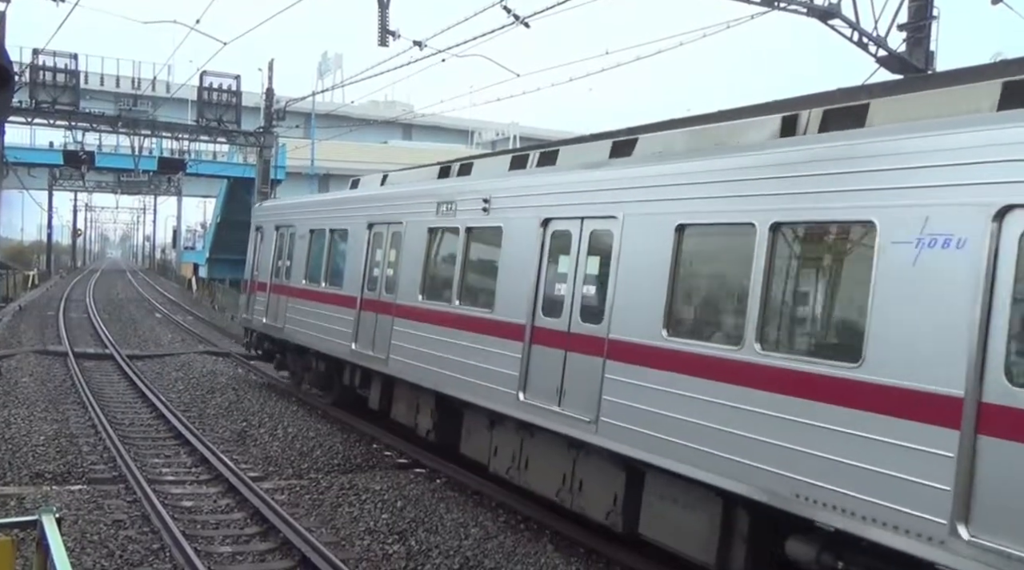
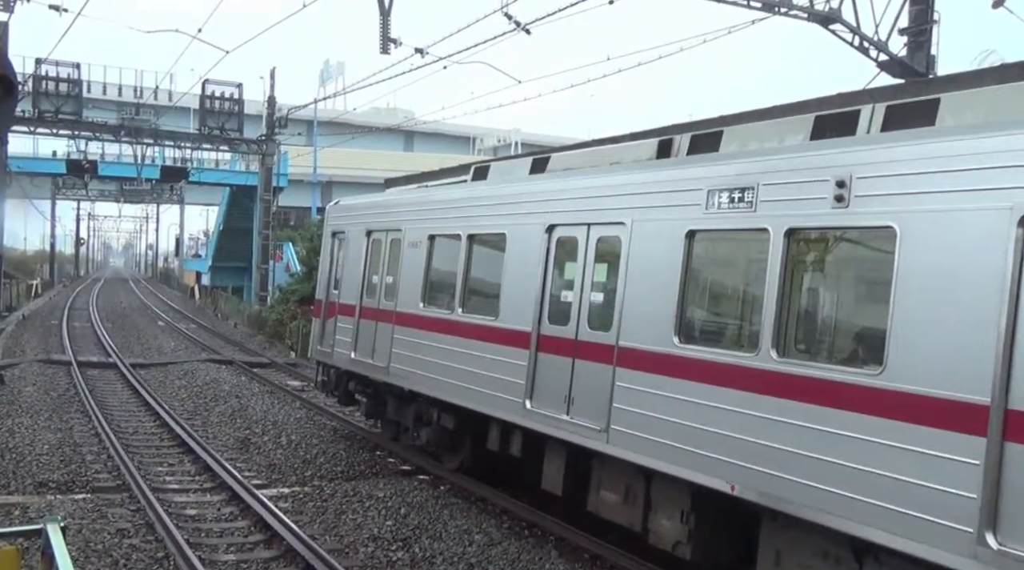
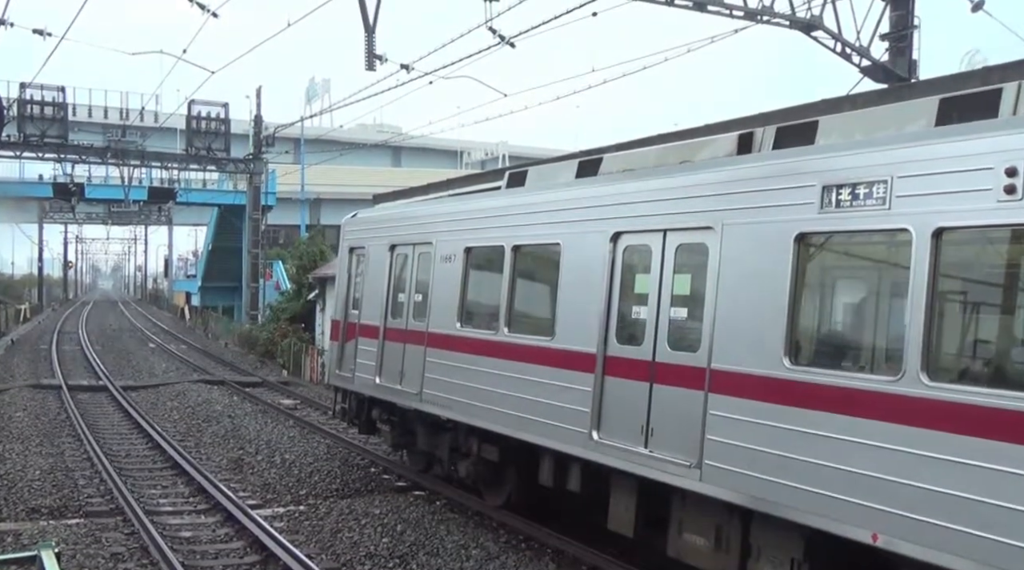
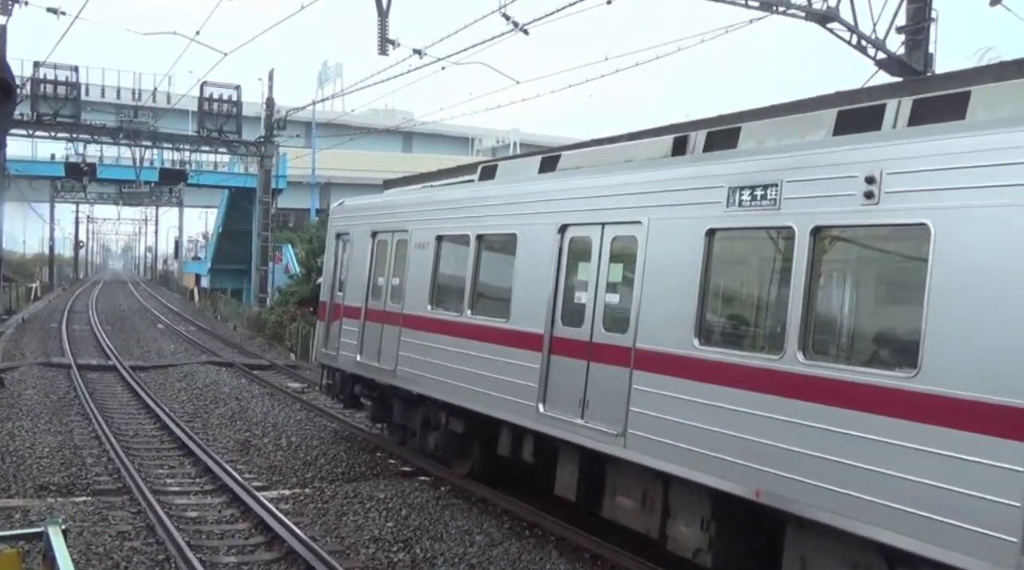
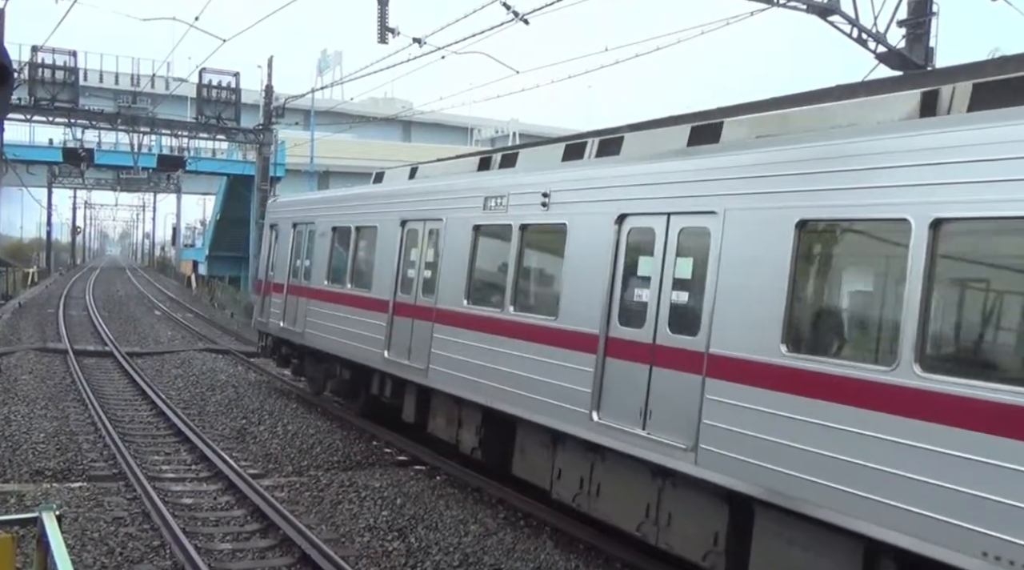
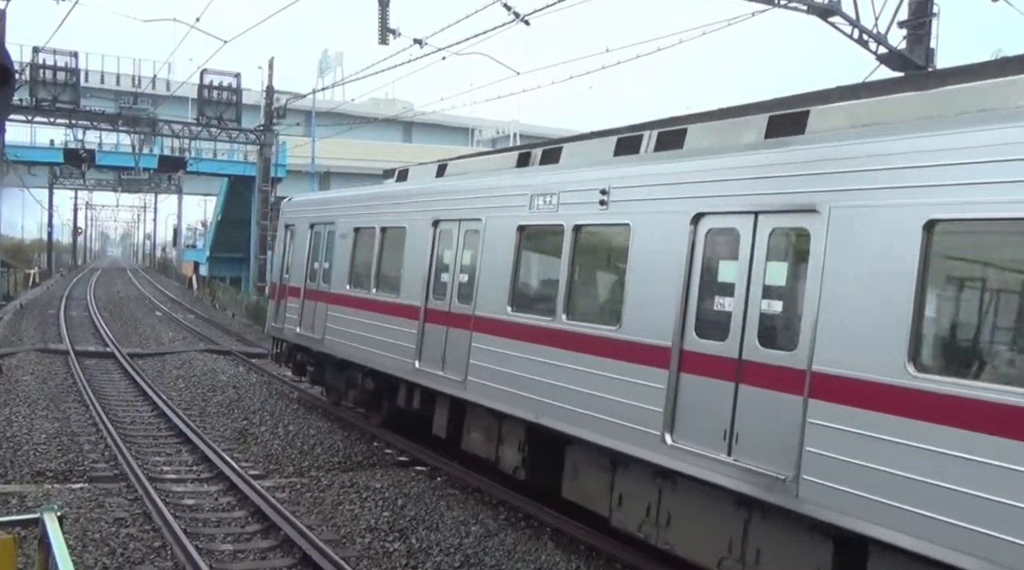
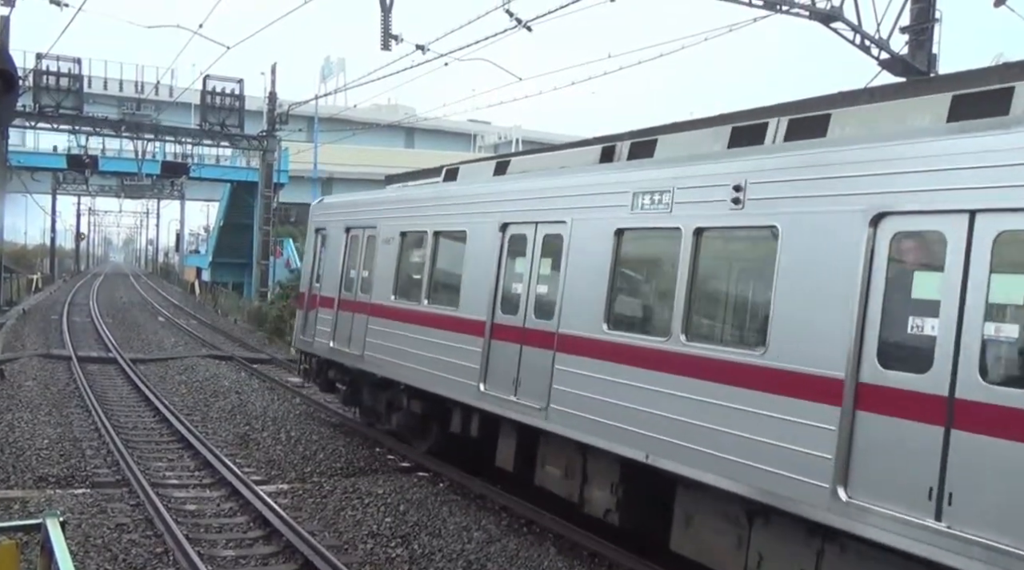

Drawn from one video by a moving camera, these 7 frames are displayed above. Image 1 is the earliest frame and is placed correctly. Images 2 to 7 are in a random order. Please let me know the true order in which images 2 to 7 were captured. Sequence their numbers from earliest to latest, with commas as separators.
5, 6, 7, 2, 4, 3
